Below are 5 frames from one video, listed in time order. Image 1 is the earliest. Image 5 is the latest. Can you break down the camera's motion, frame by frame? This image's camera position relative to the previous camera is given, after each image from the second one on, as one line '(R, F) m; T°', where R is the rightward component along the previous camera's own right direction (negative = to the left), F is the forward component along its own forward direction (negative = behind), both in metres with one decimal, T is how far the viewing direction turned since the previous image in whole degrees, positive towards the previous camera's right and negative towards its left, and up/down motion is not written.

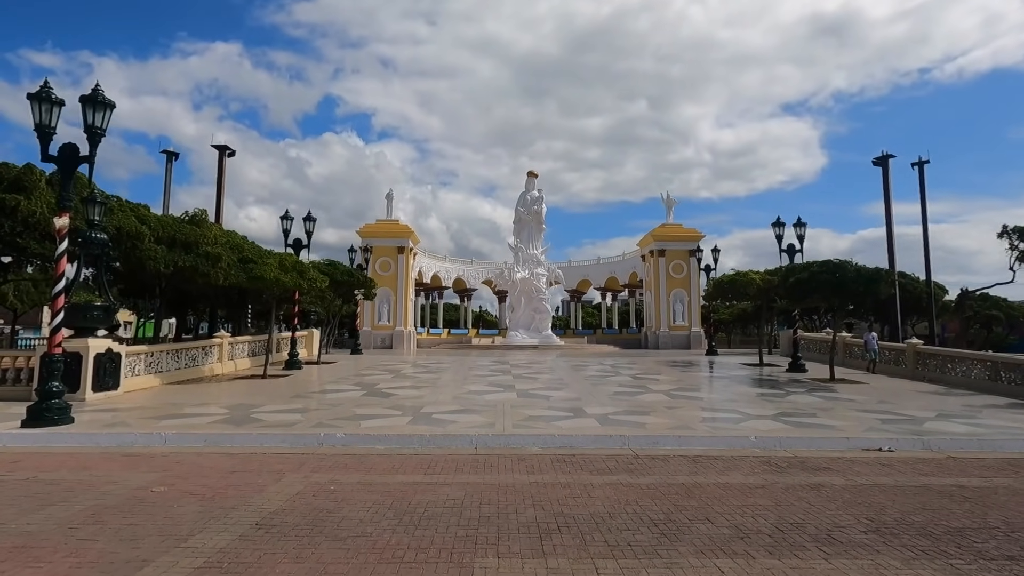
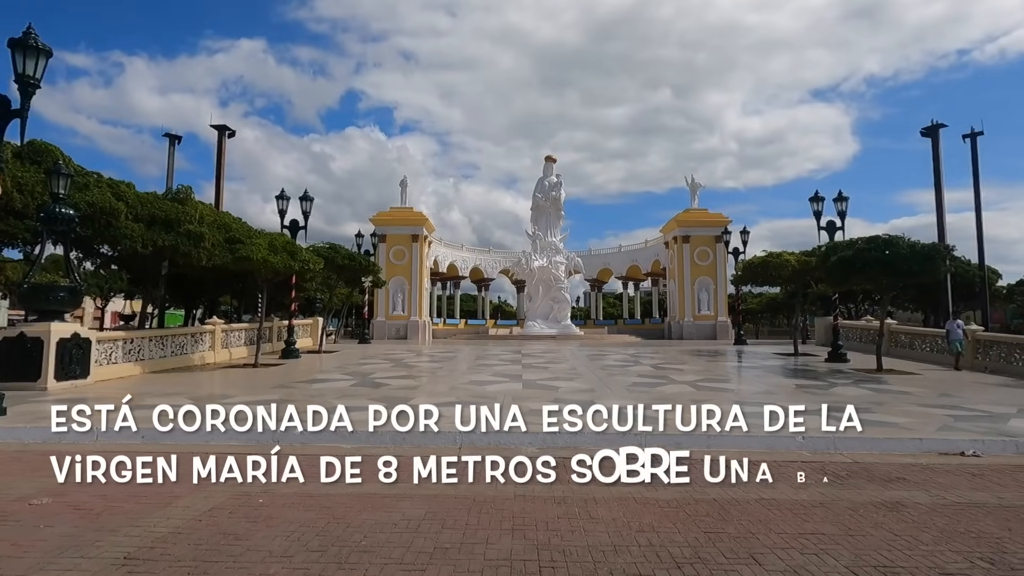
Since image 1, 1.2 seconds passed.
(+0.4, +1.4) m; -2°
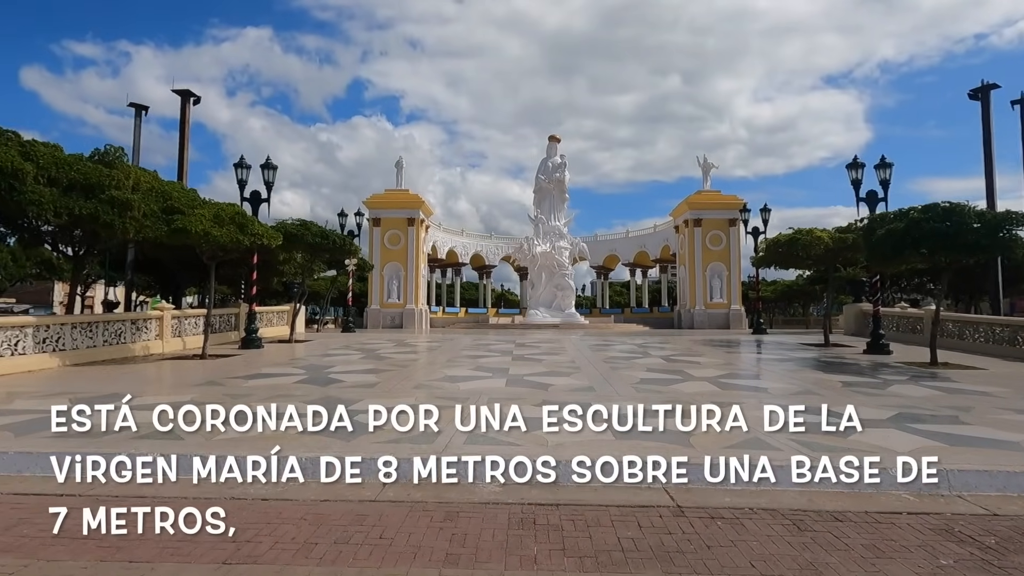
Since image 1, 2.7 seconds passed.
(+0.5, +2.2) m; -1°
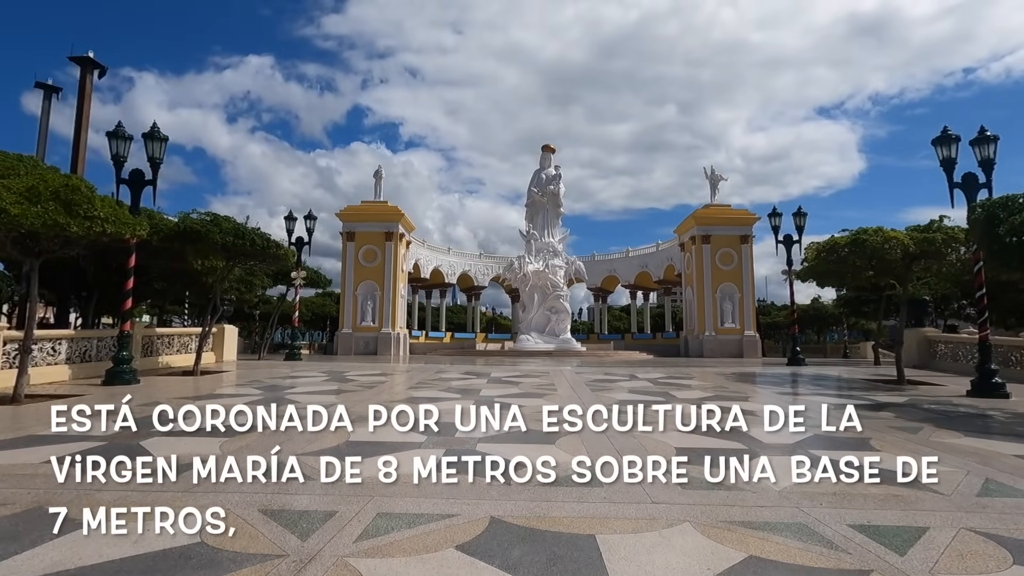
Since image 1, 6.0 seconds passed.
(+0.6, +4.2) m; 0°
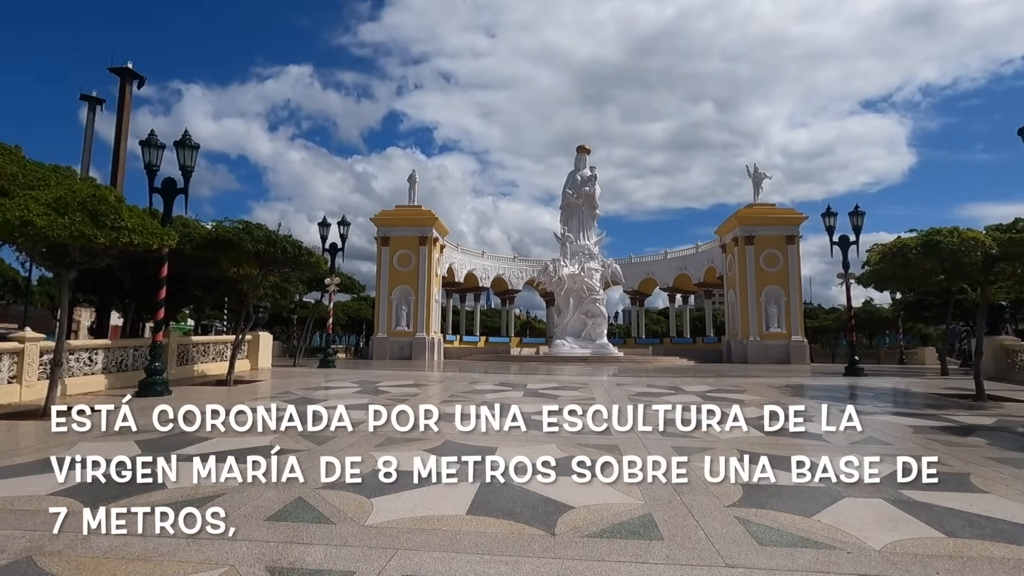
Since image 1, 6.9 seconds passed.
(-0.1, +0.6) m; -4°
